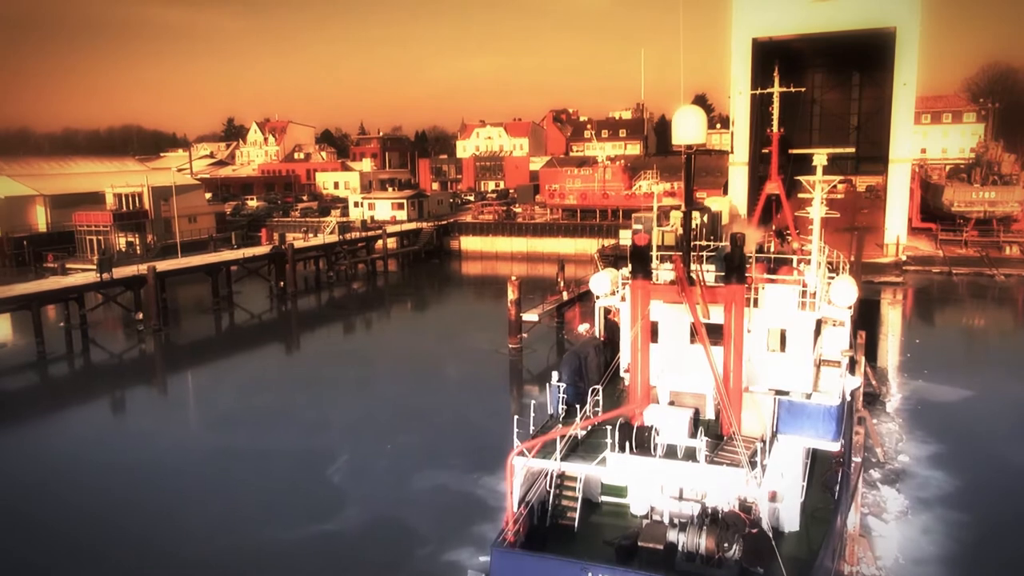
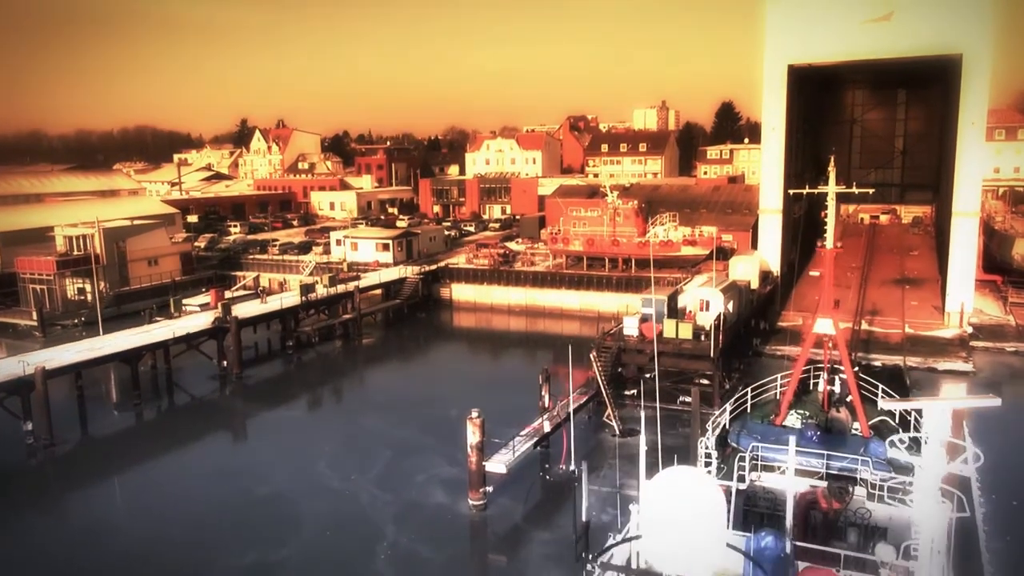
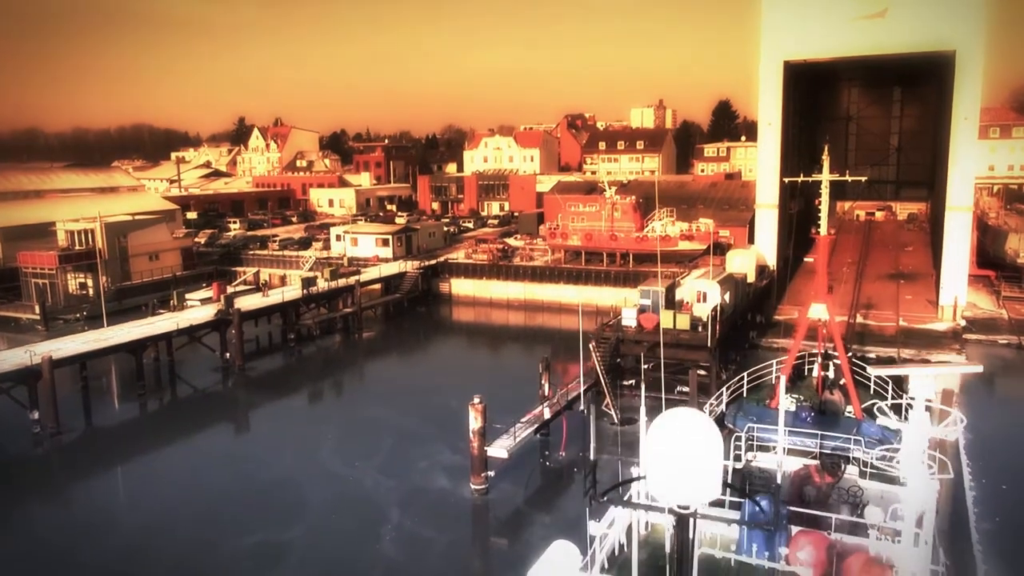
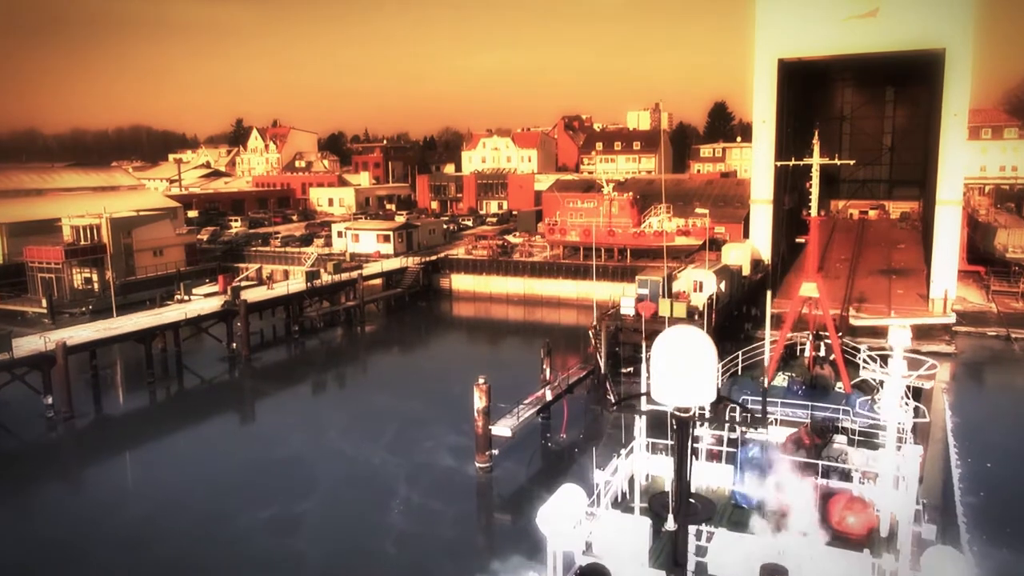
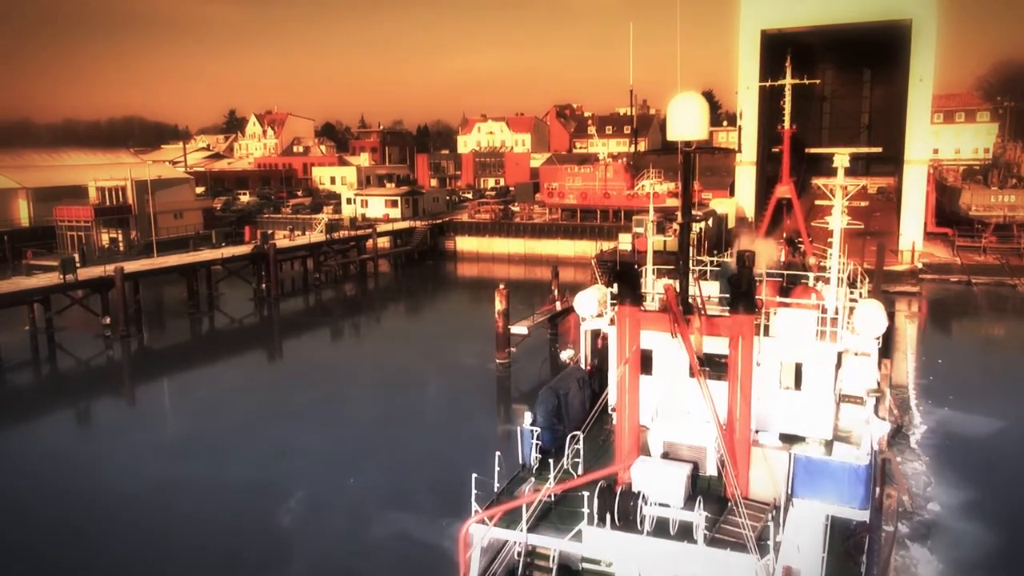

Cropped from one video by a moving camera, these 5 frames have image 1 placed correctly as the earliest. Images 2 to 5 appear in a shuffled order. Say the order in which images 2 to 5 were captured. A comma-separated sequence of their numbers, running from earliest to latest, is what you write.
5, 4, 3, 2
